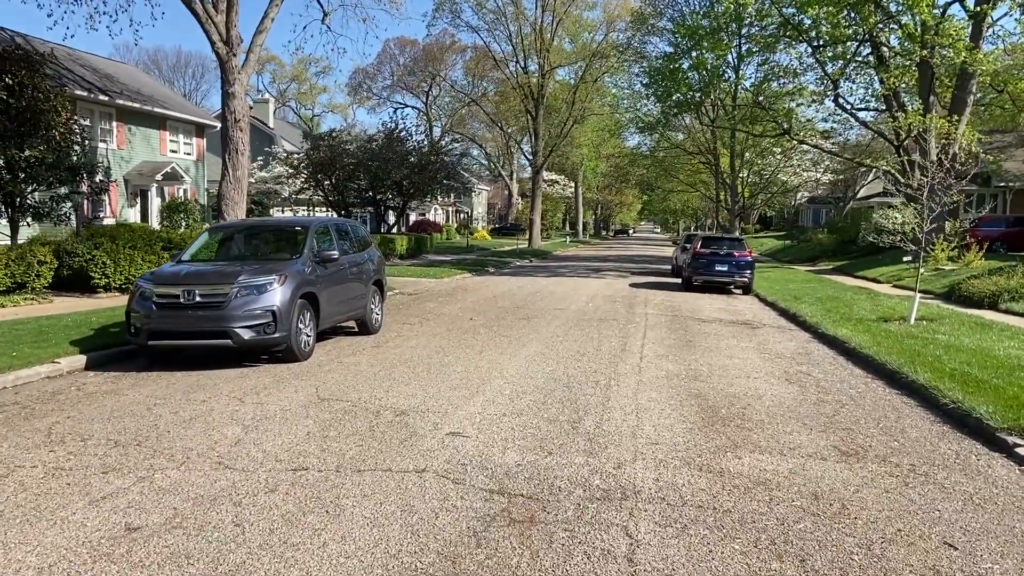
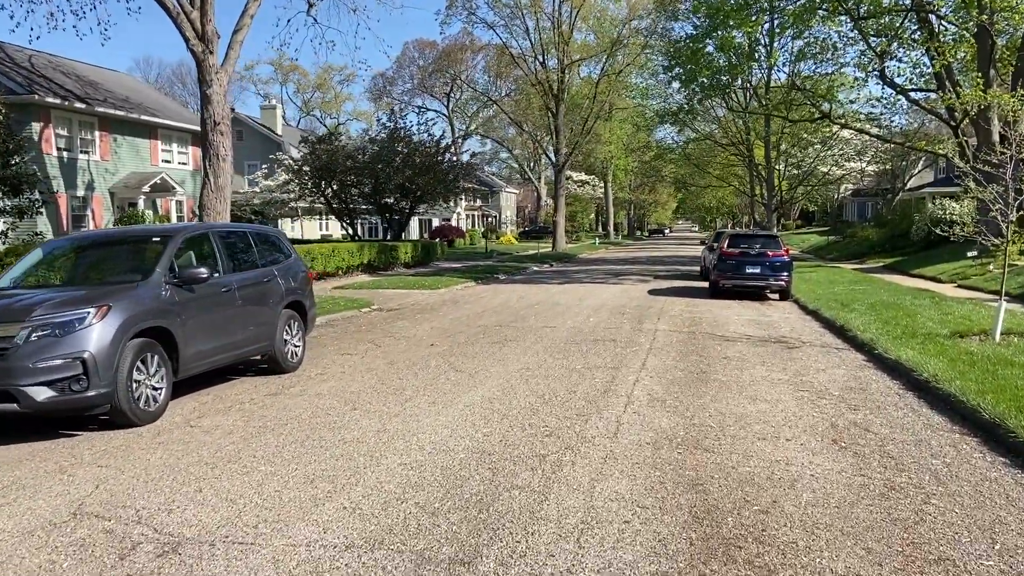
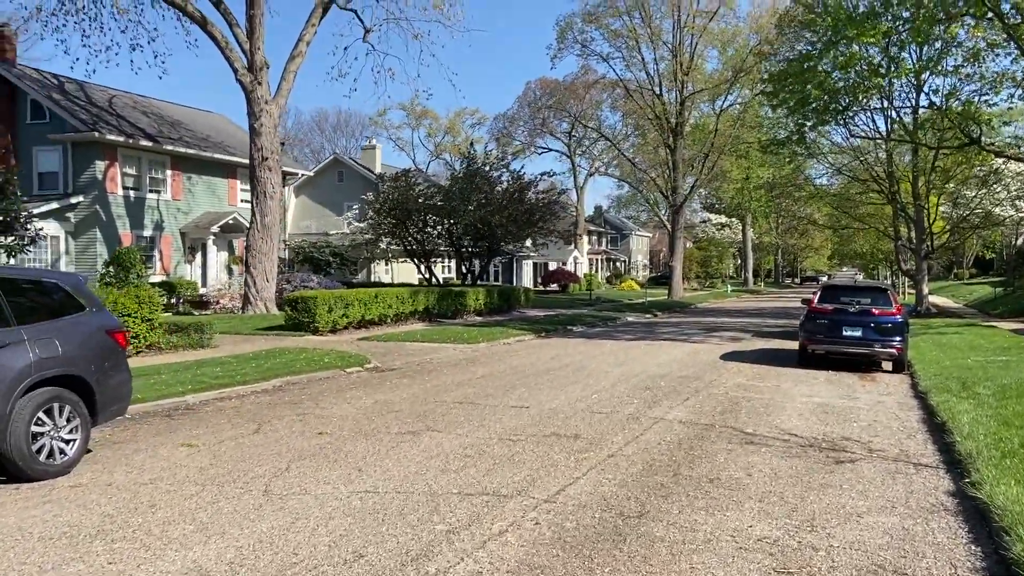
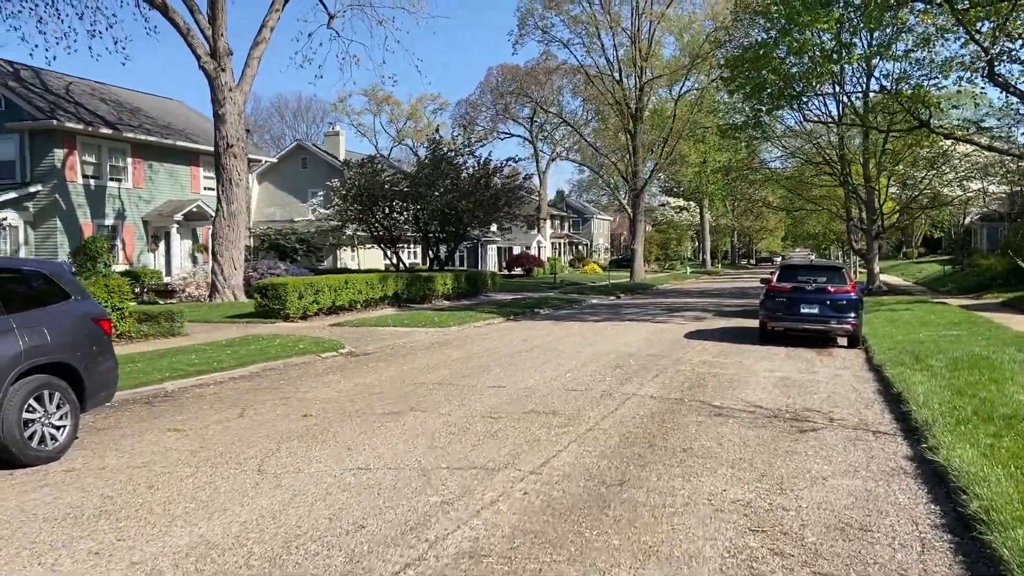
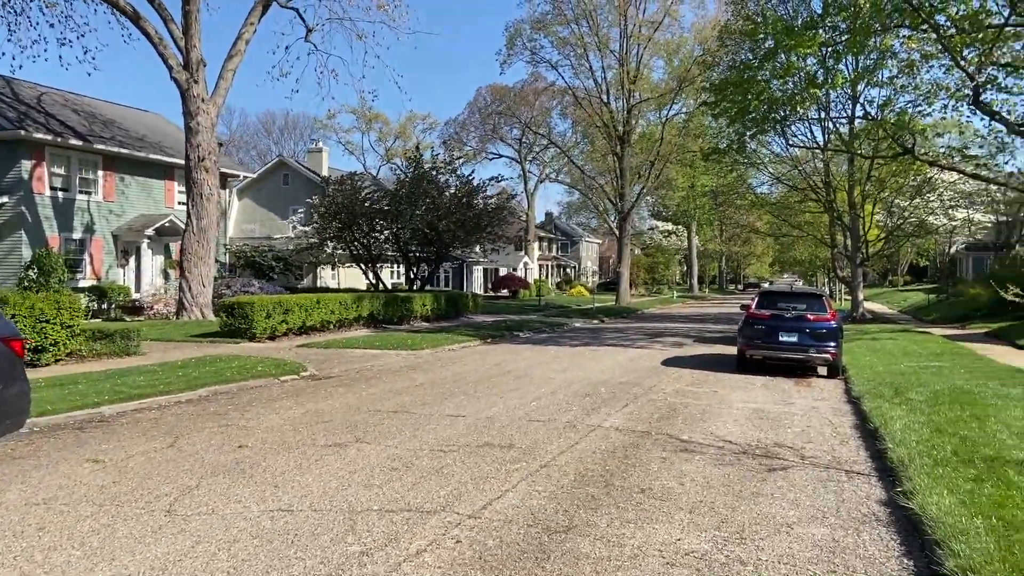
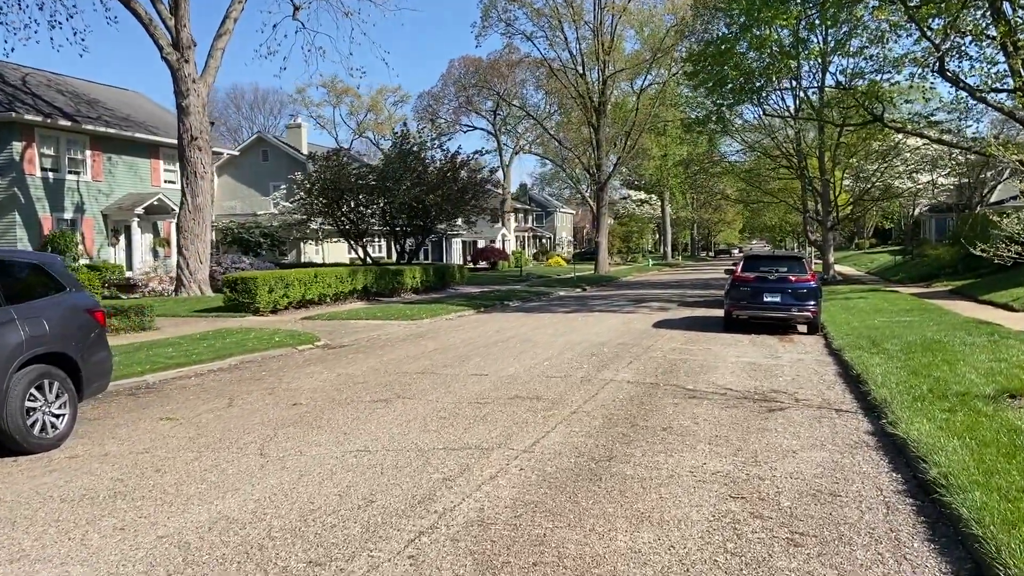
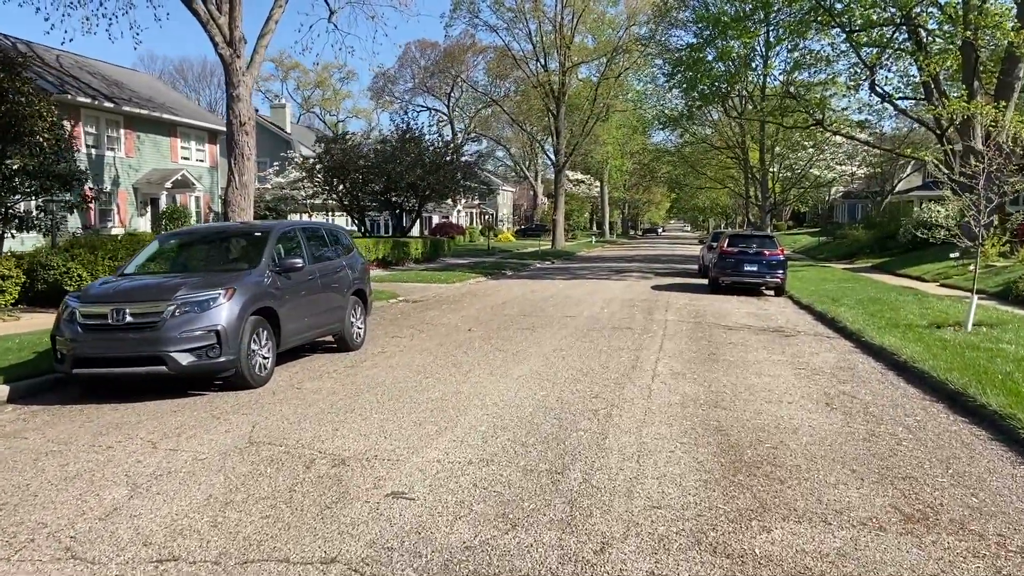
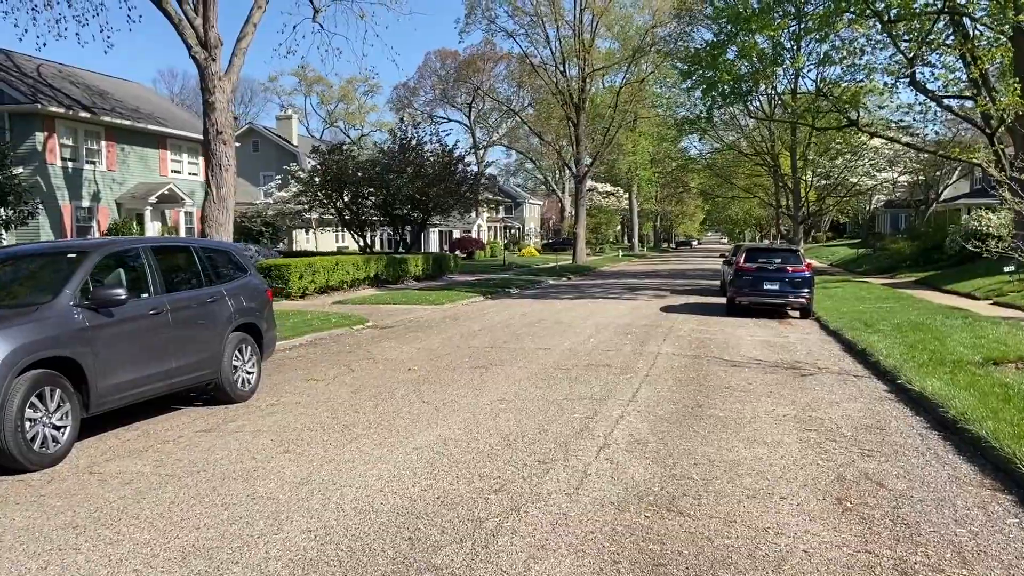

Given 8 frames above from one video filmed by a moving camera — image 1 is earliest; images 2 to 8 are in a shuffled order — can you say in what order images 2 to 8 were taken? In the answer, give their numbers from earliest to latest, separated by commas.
7, 2, 8, 6, 4, 3, 5
